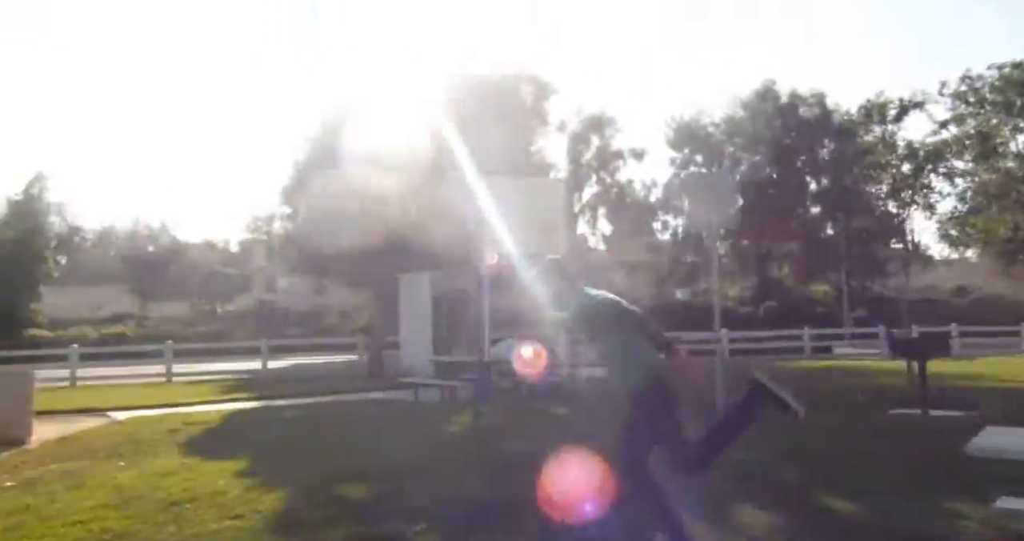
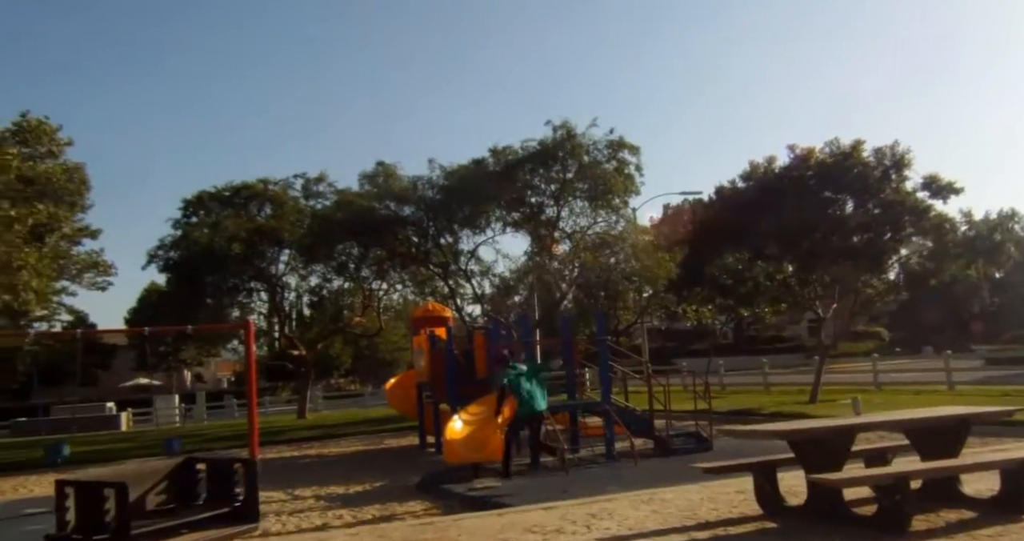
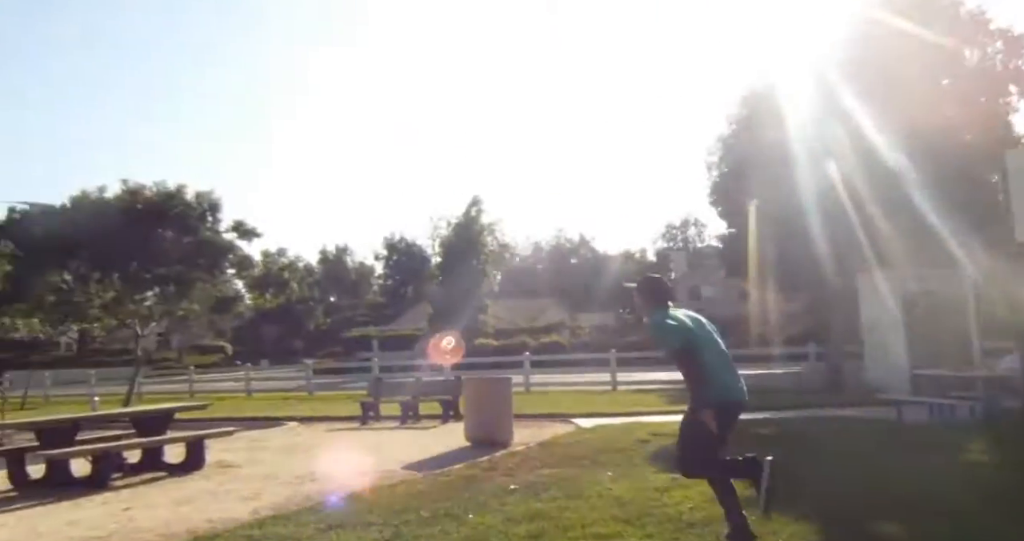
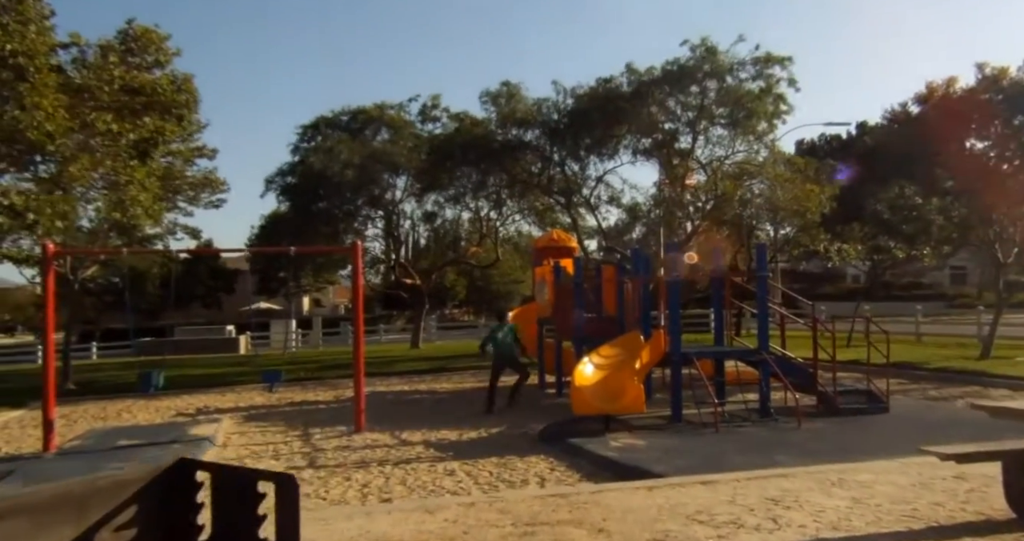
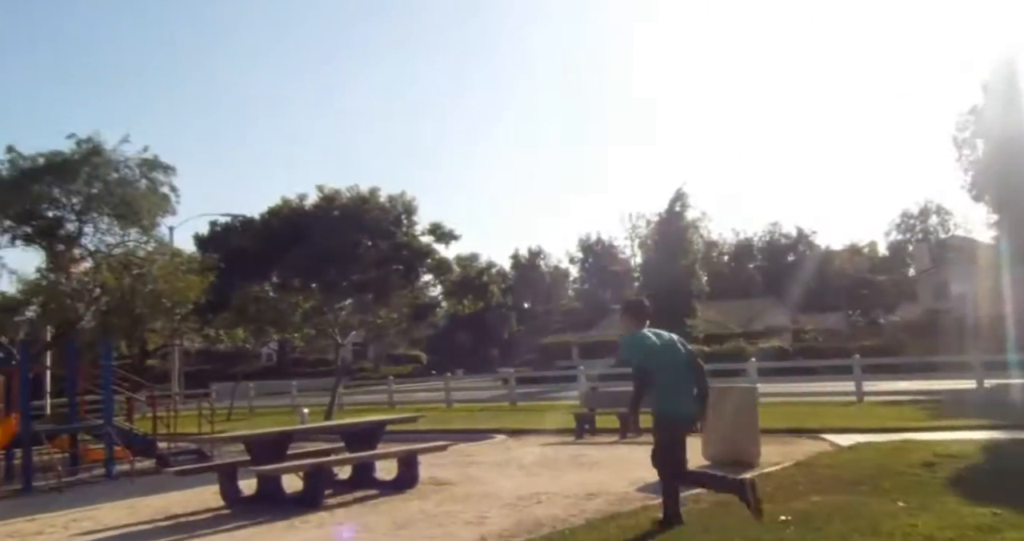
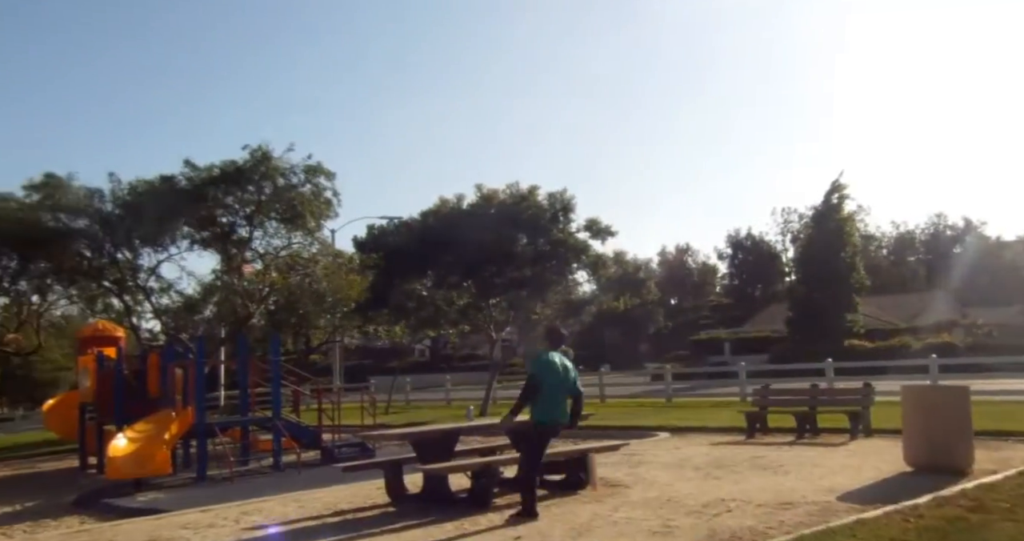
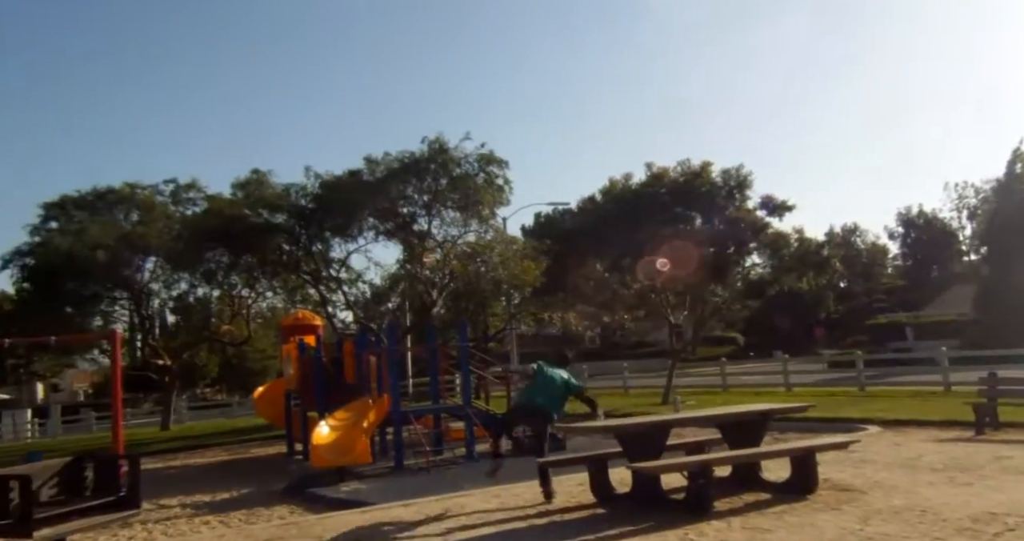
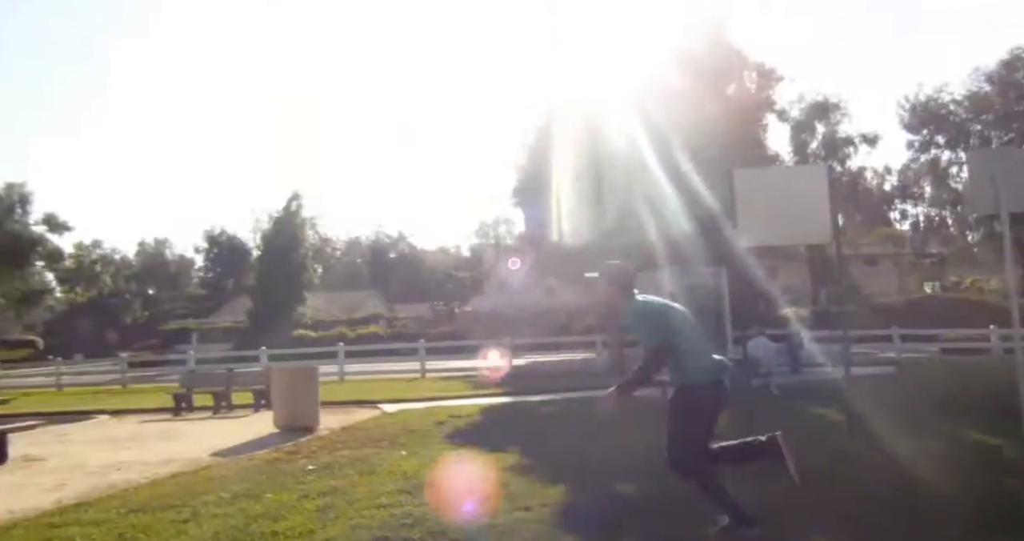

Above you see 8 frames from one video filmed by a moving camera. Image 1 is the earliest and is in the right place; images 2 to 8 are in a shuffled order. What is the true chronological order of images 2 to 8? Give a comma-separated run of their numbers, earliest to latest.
8, 3, 5, 6, 7, 2, 4
